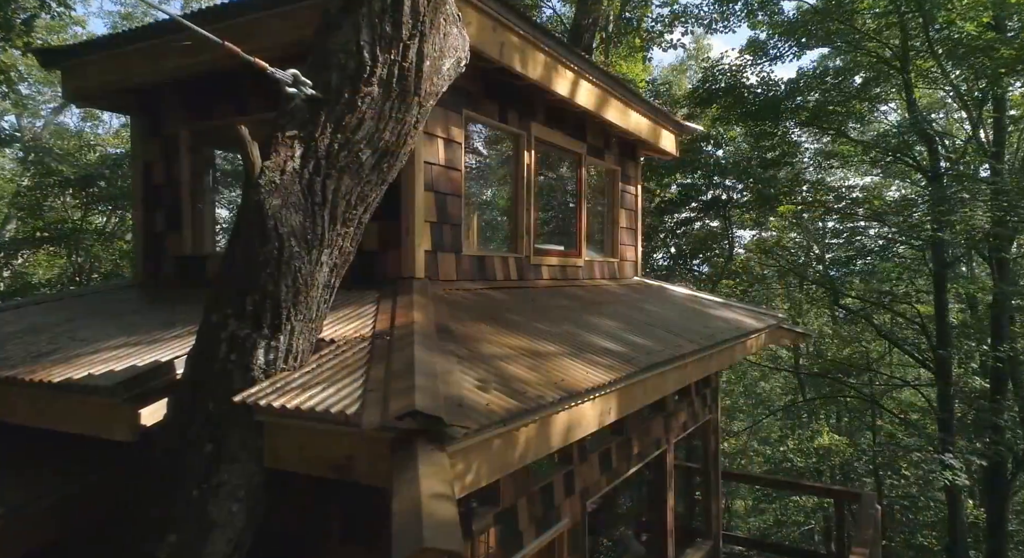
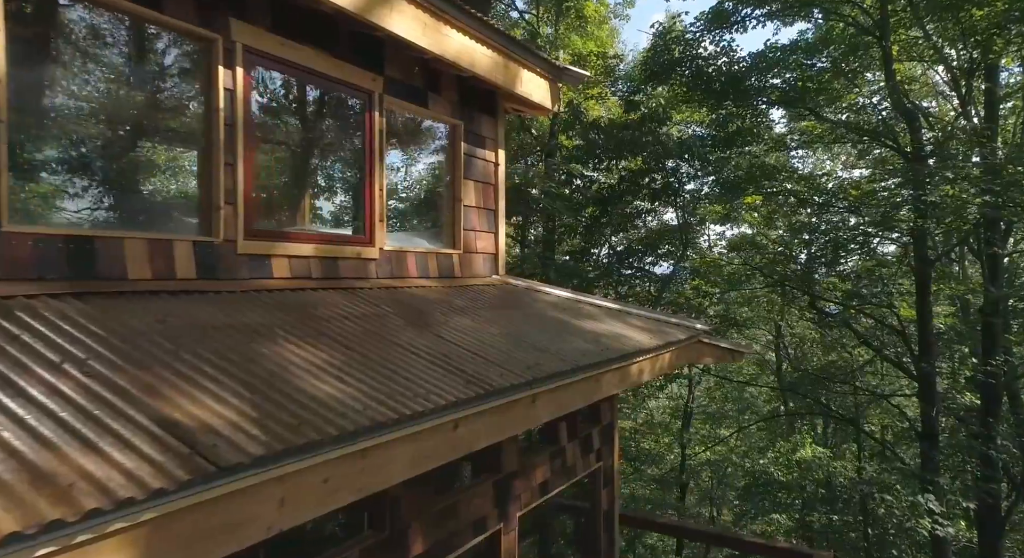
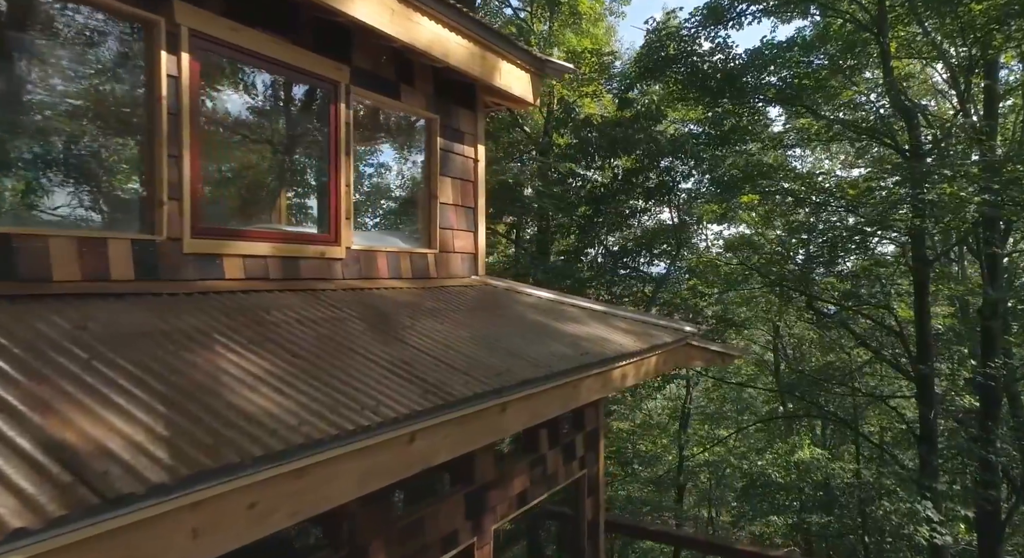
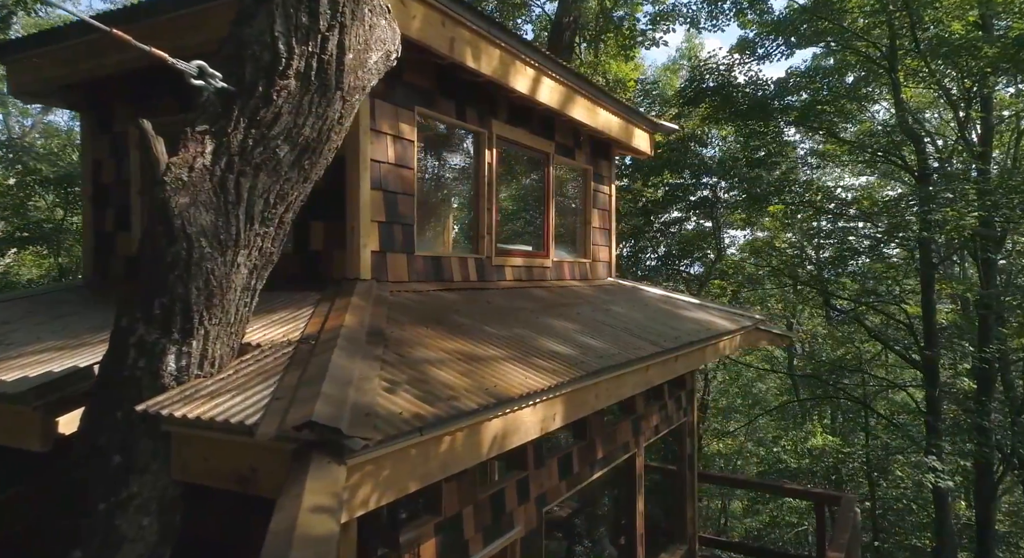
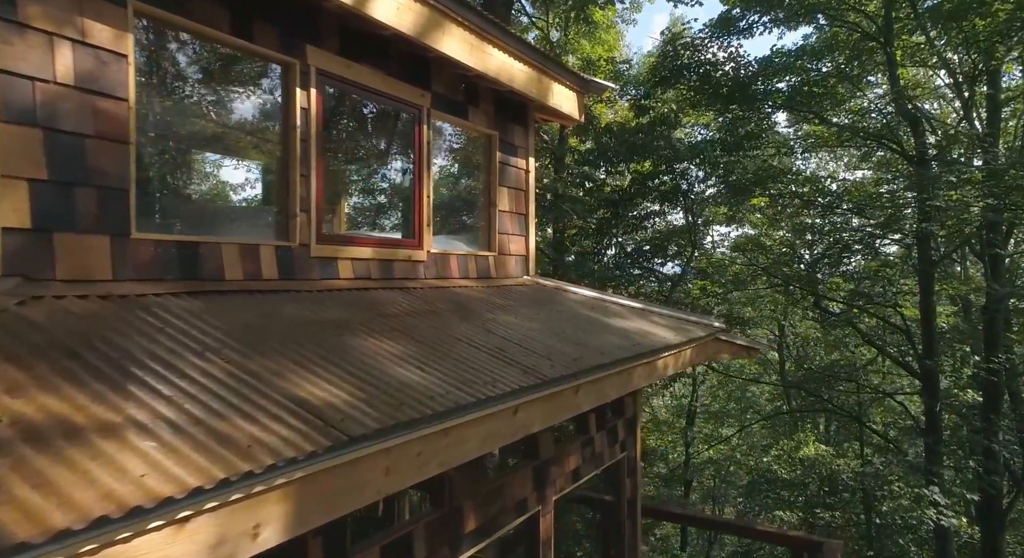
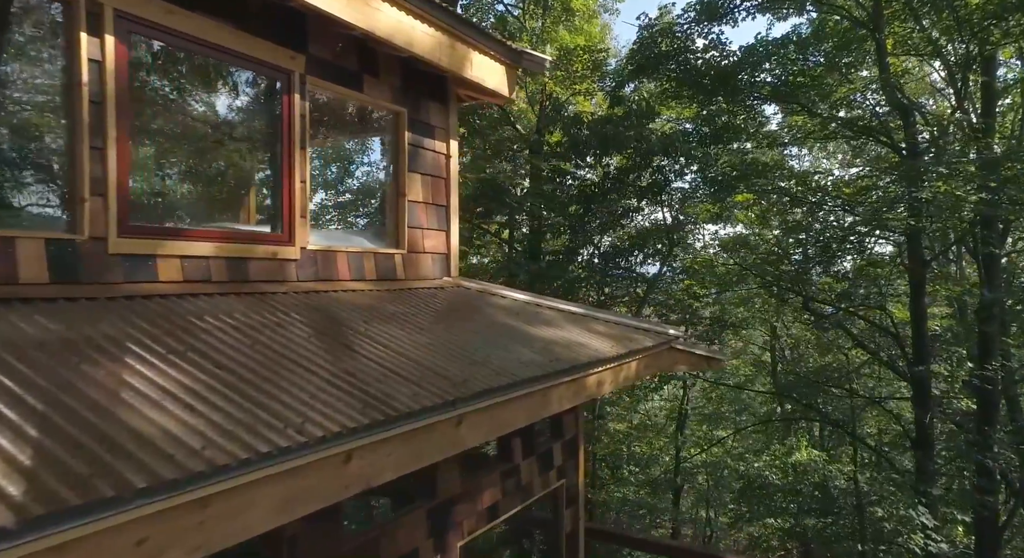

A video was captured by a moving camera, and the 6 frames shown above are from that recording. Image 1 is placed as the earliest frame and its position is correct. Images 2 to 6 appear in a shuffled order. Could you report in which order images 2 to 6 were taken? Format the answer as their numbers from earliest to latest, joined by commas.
4, 5, 2, 3, 6
